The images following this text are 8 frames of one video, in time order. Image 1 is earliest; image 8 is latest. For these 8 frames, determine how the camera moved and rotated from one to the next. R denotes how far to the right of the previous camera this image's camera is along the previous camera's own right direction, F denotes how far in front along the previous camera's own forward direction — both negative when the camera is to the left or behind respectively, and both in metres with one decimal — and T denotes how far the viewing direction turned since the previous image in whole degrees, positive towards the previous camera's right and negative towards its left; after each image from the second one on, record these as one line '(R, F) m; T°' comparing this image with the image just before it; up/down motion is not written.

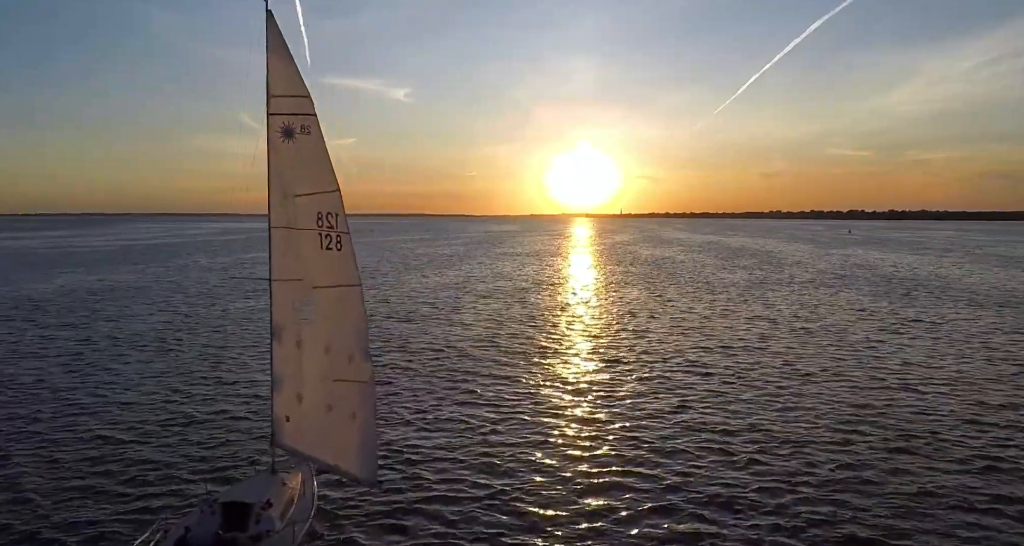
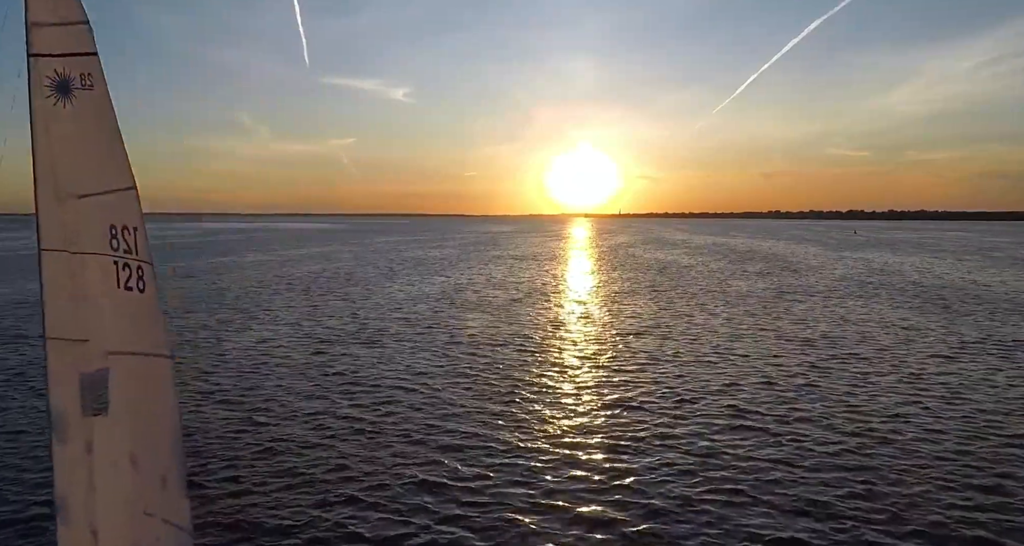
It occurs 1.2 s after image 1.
(+0.5, +4.3) m; 0°
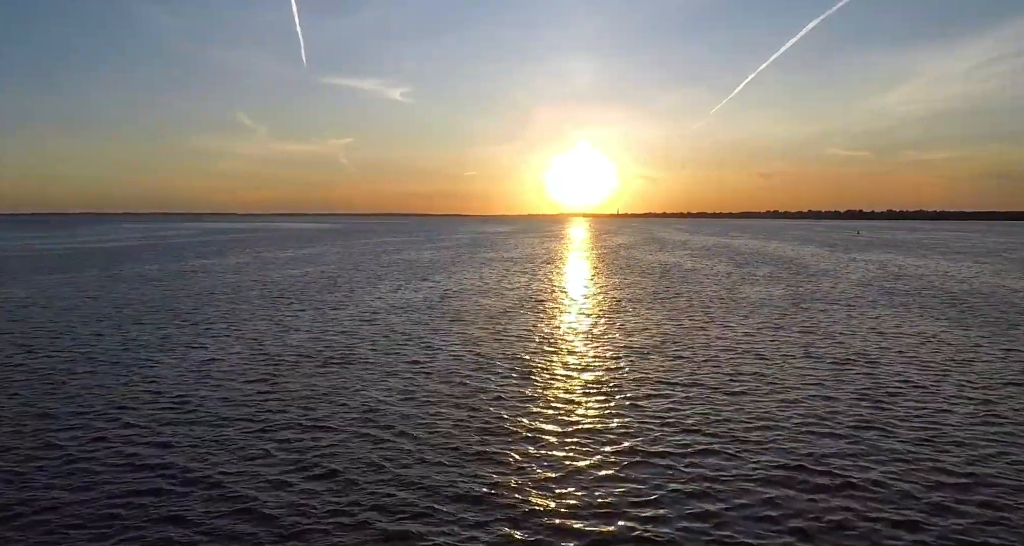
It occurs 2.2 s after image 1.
(+0.3, +3.2) m; 0°
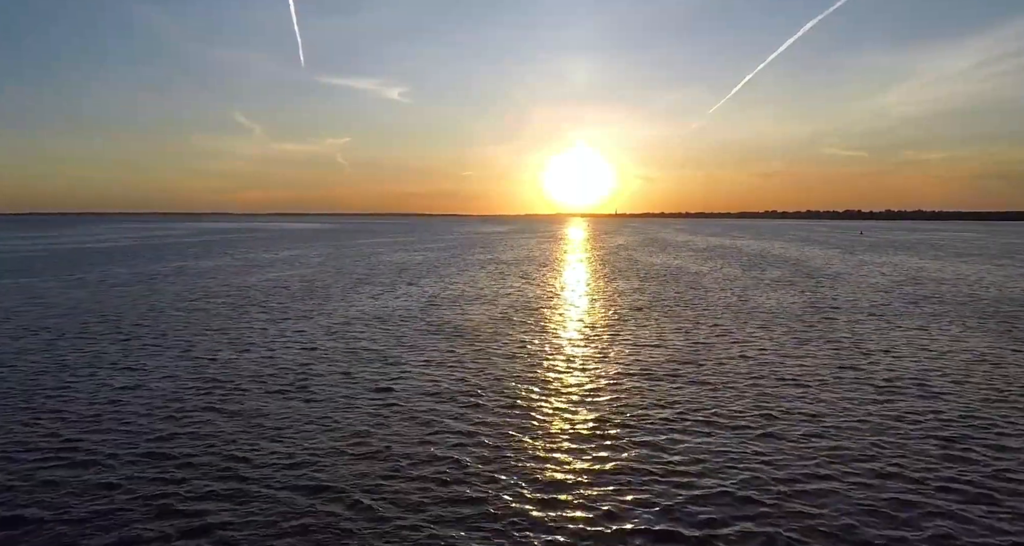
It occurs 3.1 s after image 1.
(+0.3, +3.2) m; 0°
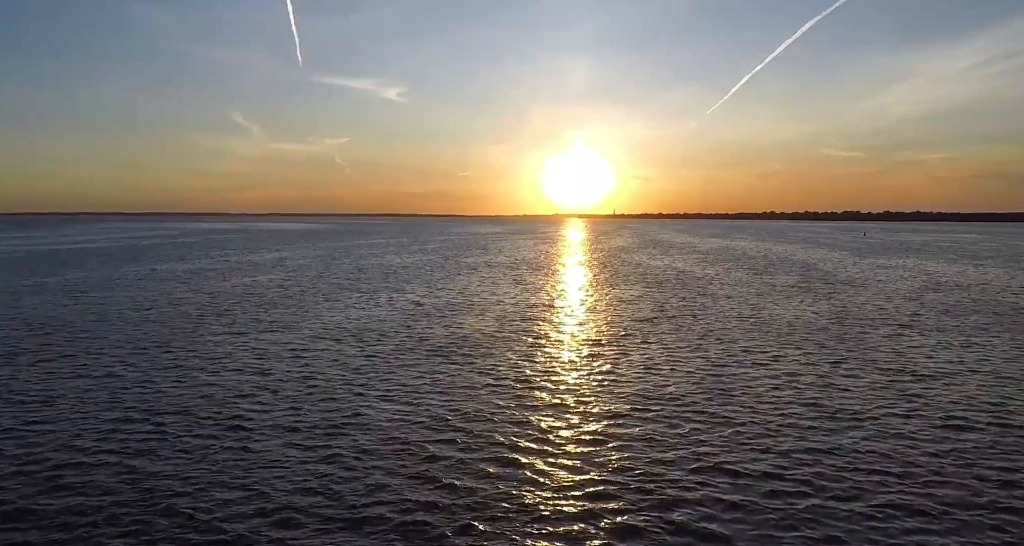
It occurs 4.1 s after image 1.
(+0.3, +3.3) m; 0°
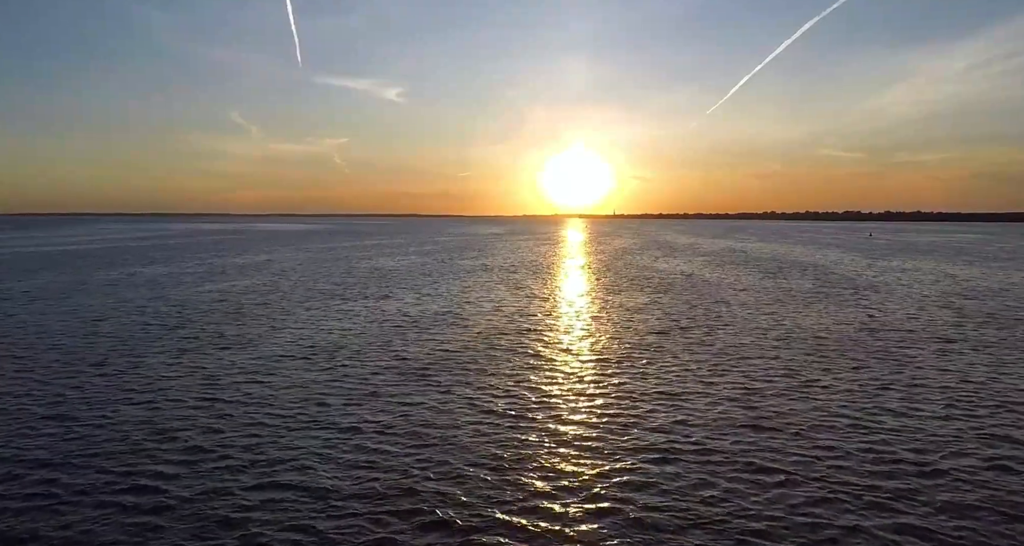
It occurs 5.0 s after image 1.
(+0.1, +3.1) m; 0°
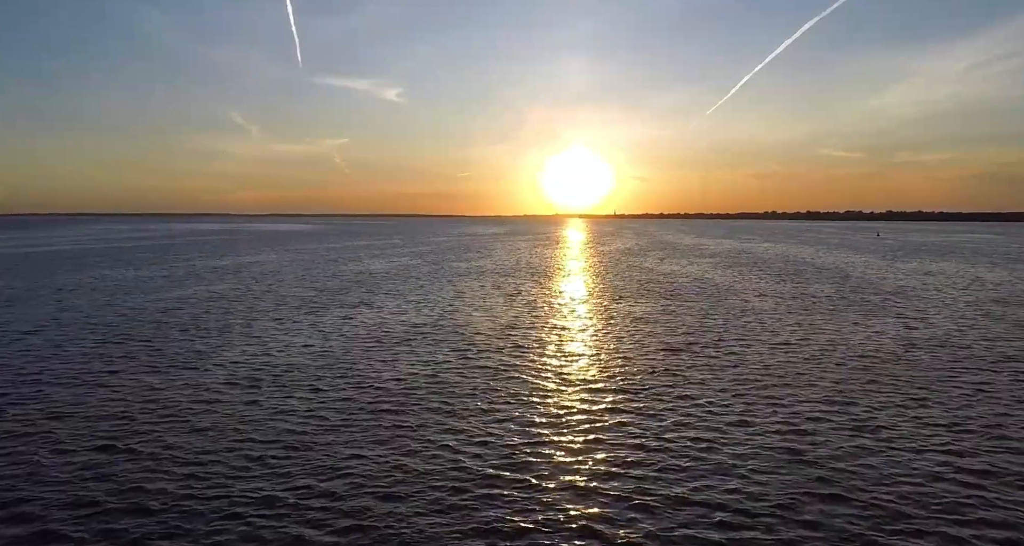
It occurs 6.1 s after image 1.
(+0.3, +3.7) m; 0°
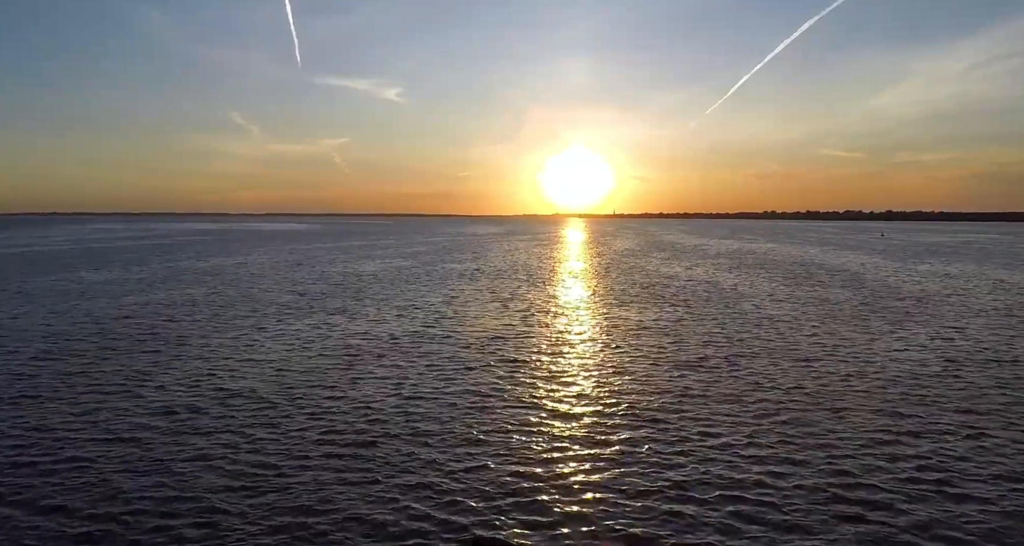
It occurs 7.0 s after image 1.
(+0.2, +2.6) m; 0°
